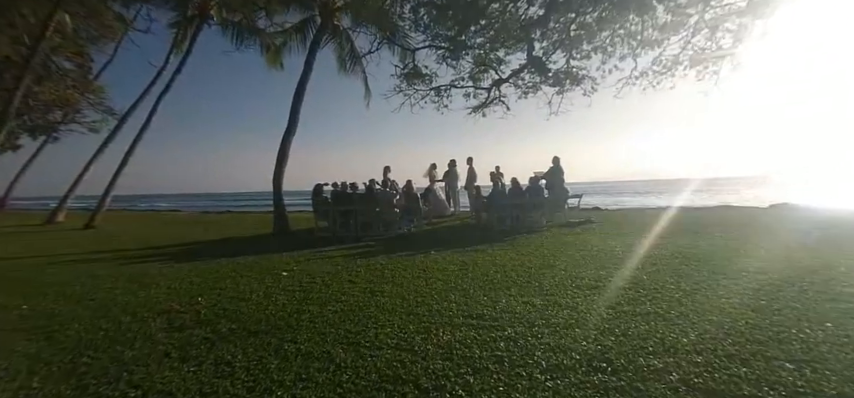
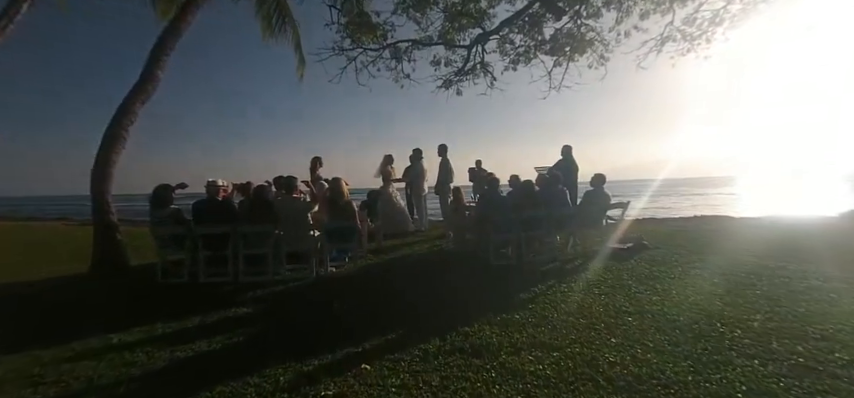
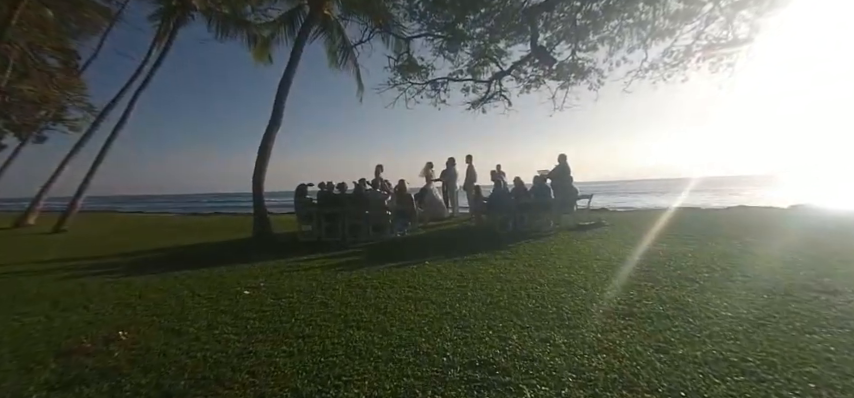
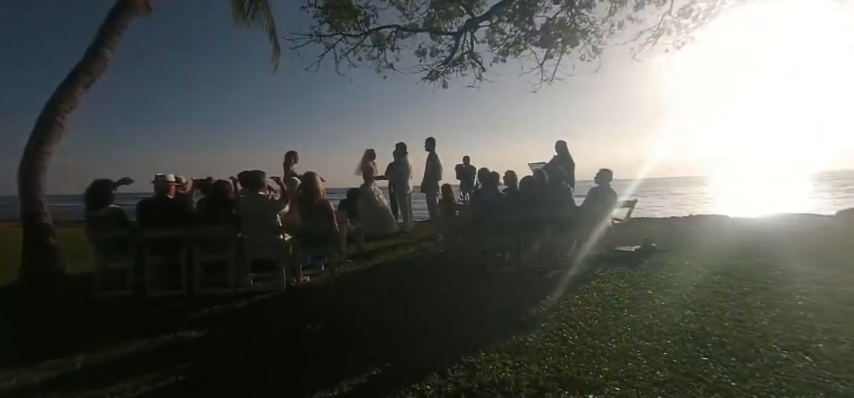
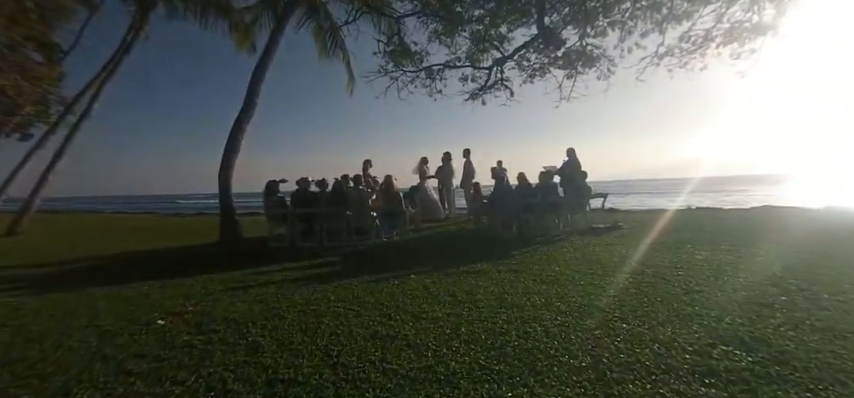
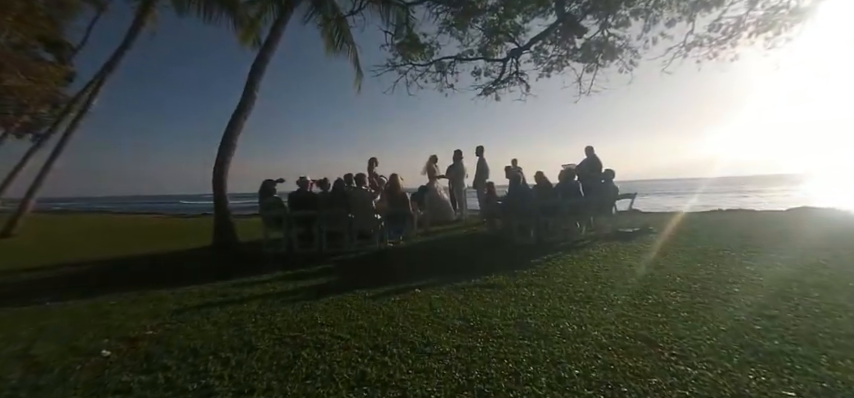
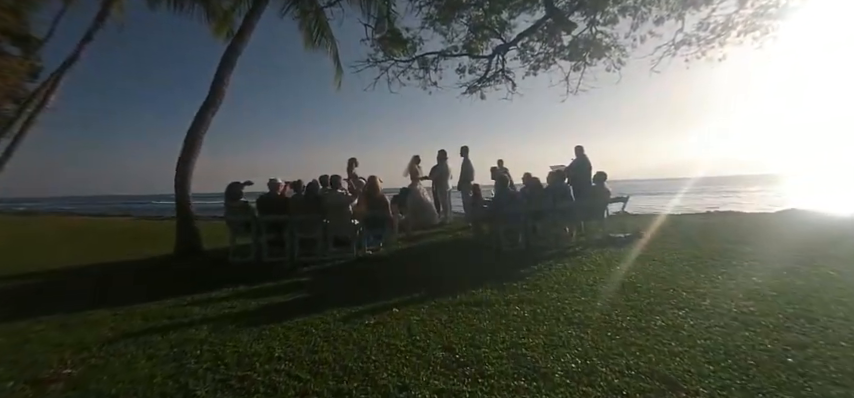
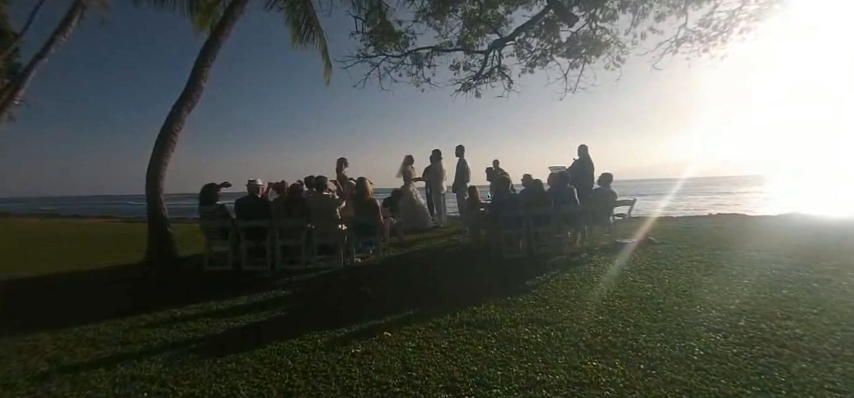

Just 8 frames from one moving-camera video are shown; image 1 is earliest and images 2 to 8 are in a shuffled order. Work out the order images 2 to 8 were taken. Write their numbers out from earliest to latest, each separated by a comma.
3, 5, 6, 7, 8, 2, 4
